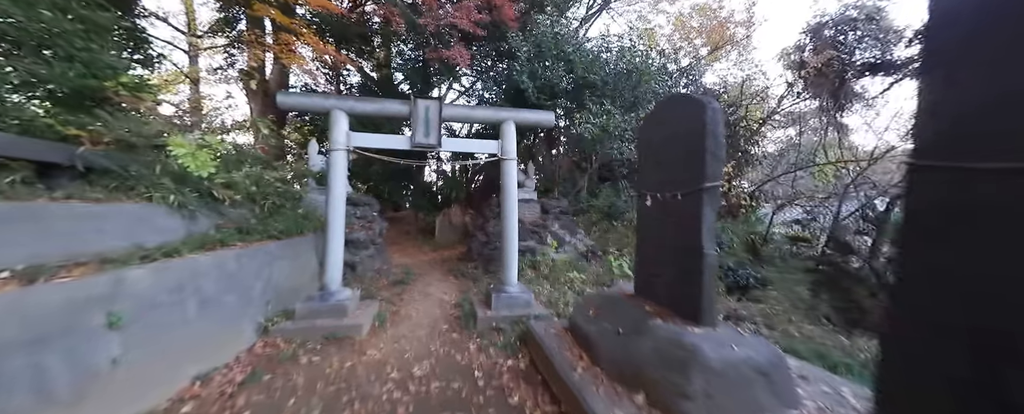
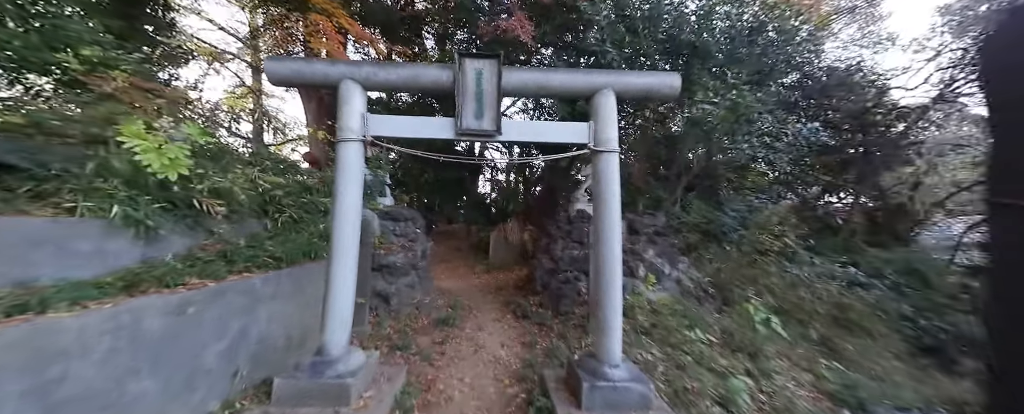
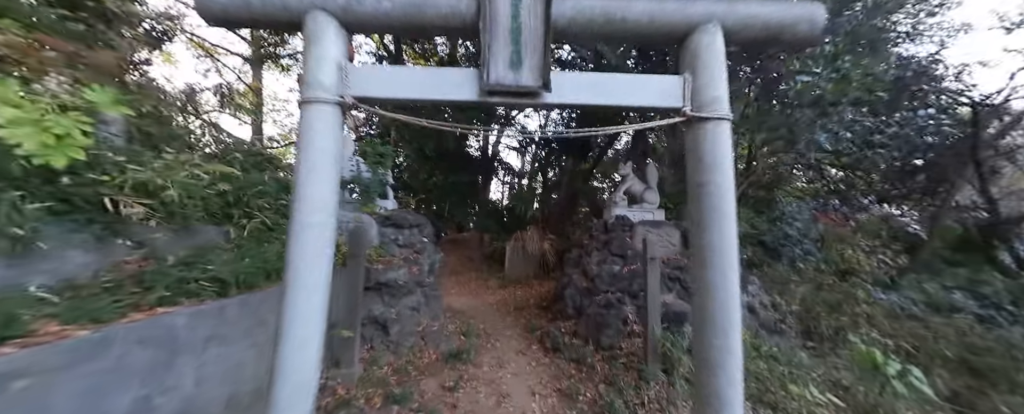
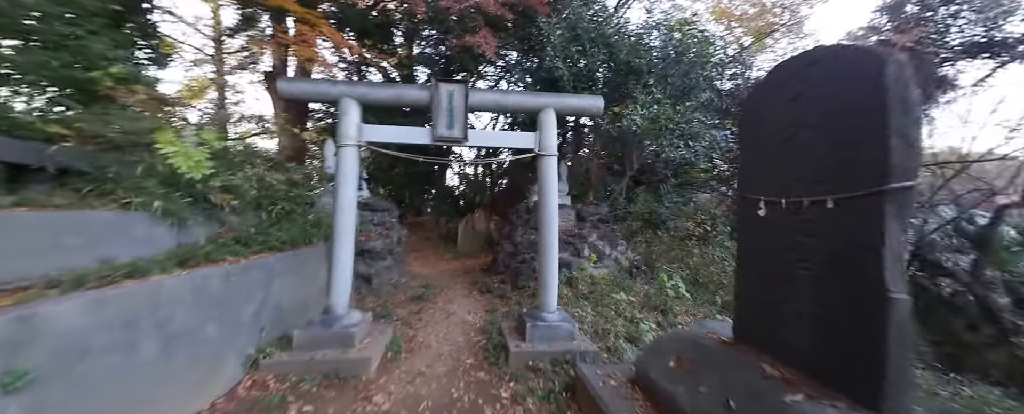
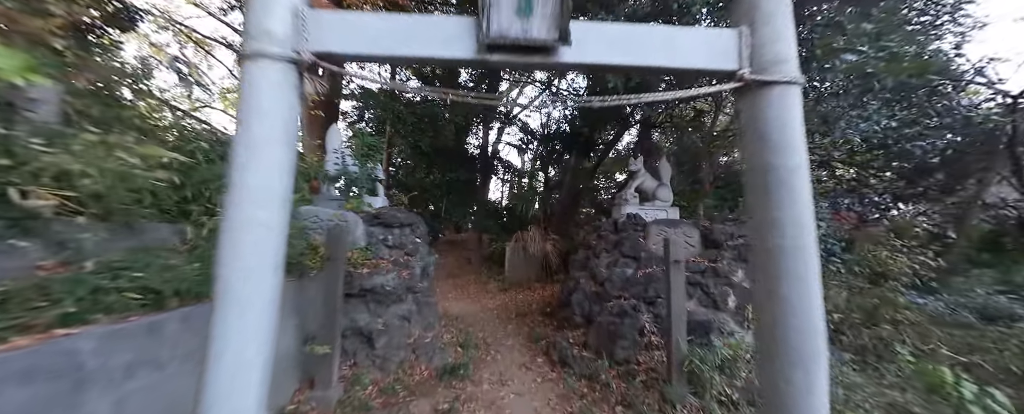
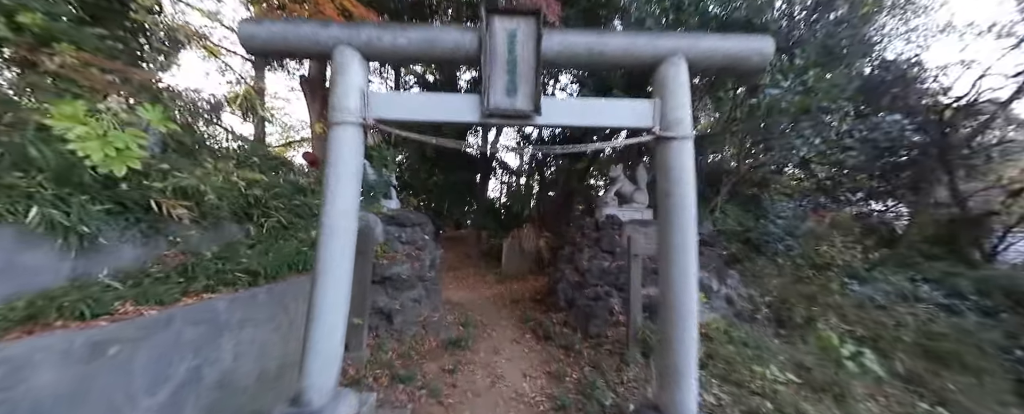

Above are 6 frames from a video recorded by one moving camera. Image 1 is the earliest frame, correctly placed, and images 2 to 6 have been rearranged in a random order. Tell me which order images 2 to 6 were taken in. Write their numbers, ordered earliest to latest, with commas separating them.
4, 2, 6, 3, 5
